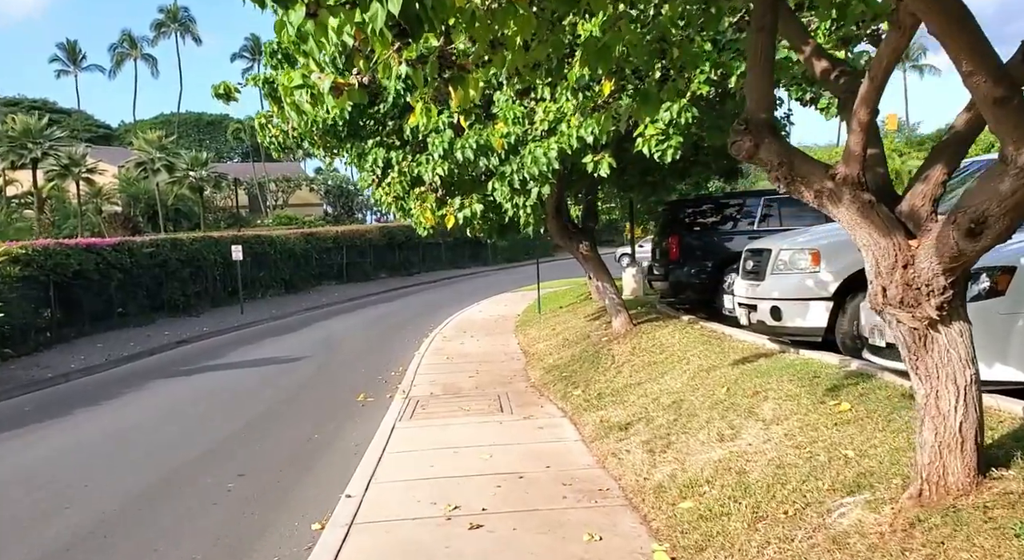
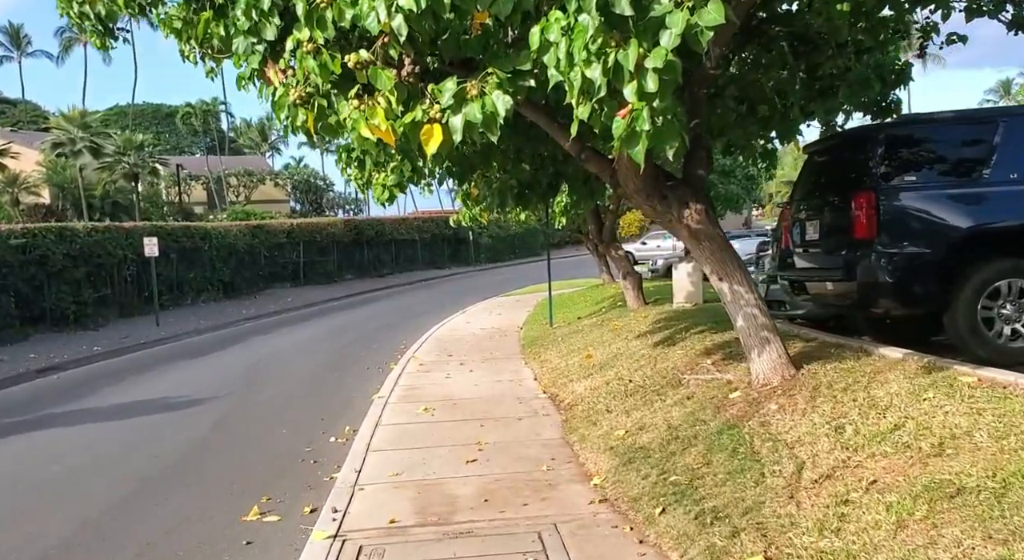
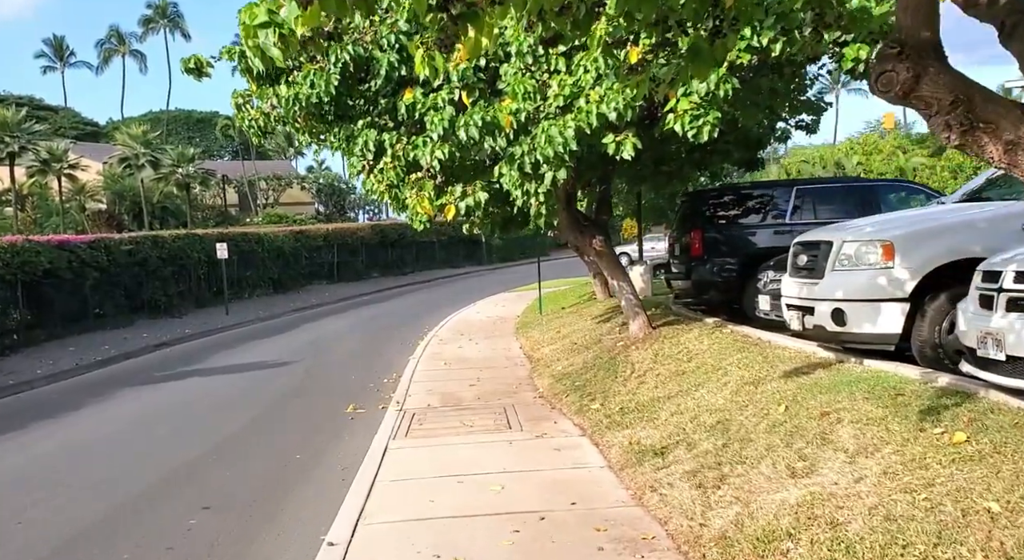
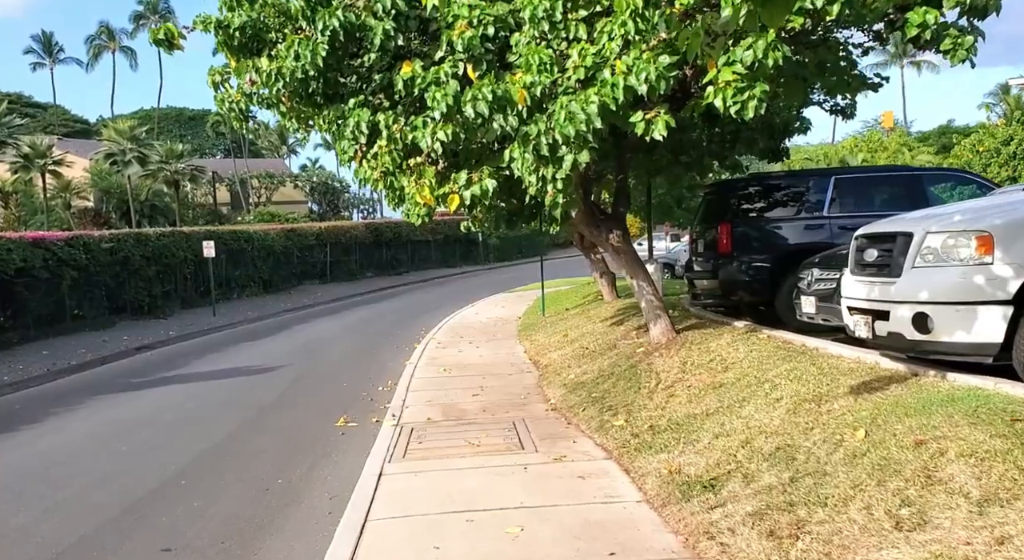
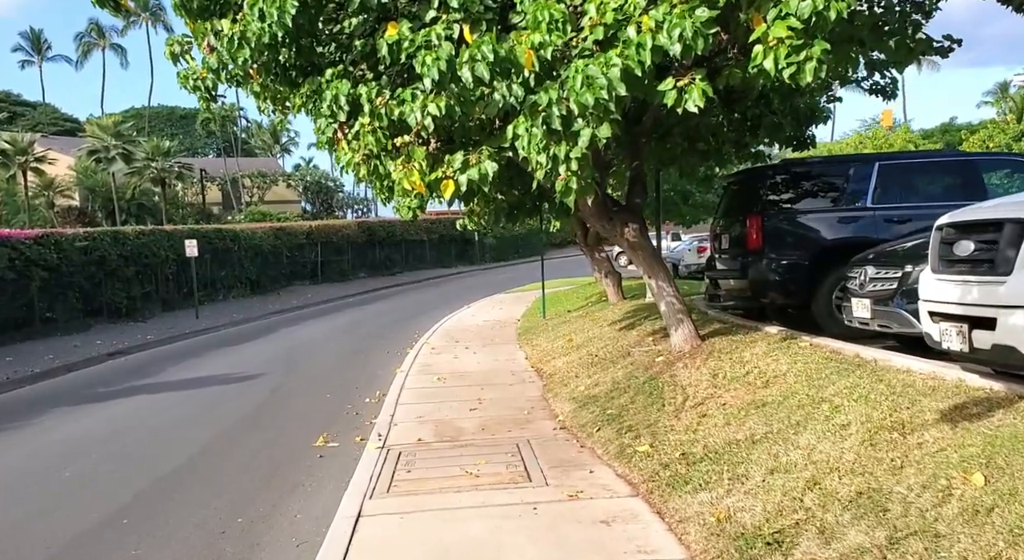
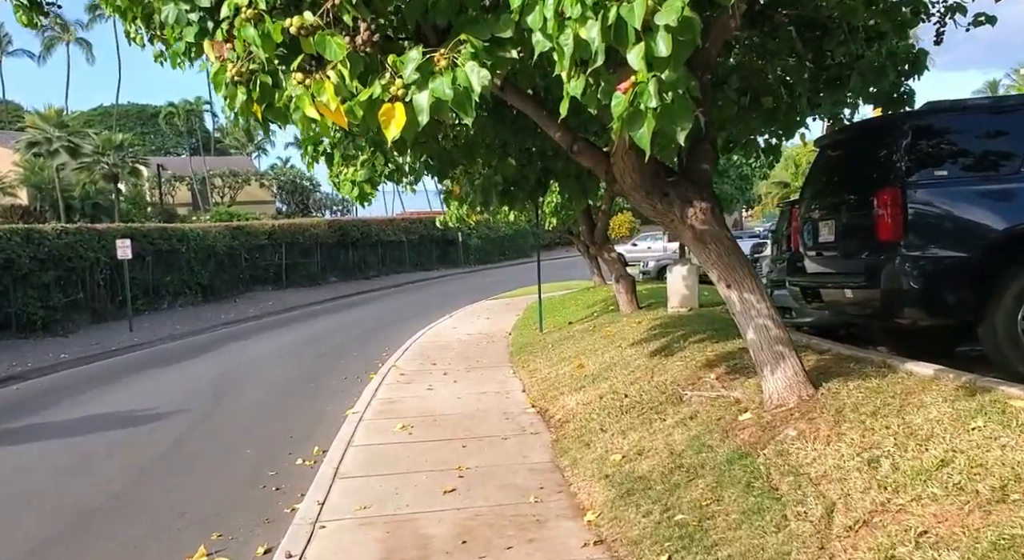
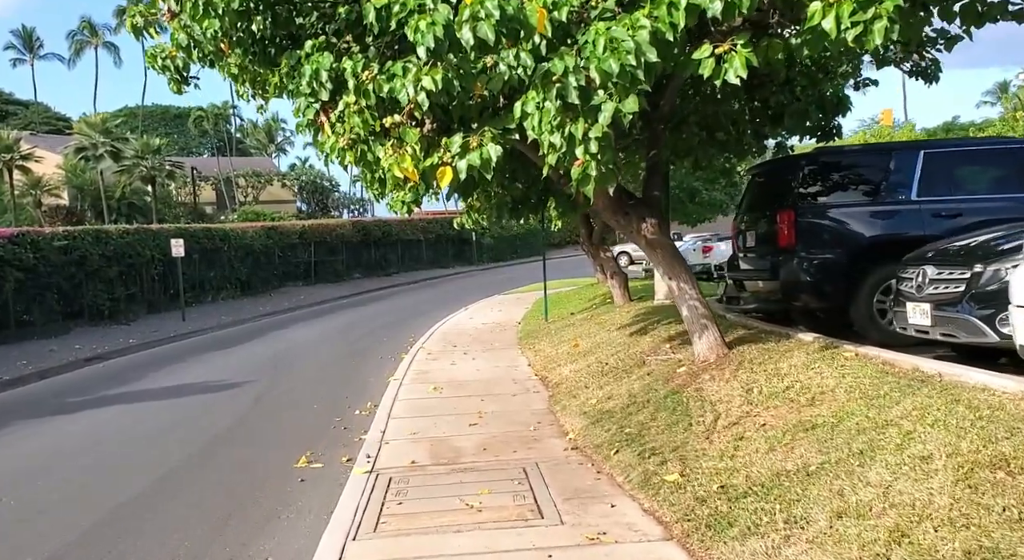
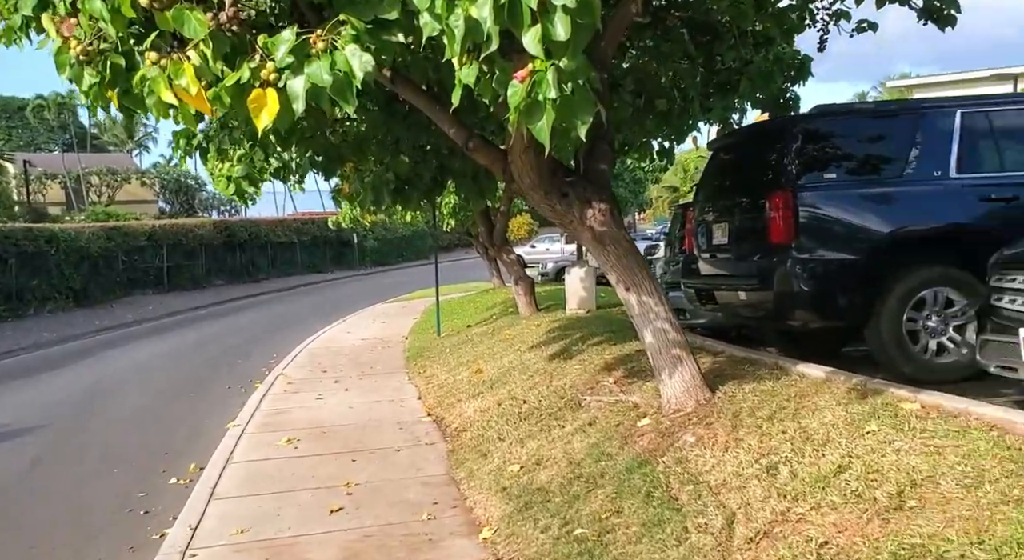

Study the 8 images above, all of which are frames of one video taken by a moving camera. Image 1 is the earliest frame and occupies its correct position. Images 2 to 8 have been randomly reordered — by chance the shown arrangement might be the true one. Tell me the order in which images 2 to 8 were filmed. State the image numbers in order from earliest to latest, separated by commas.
3, 4, 5, 7, 2, 6, 8
